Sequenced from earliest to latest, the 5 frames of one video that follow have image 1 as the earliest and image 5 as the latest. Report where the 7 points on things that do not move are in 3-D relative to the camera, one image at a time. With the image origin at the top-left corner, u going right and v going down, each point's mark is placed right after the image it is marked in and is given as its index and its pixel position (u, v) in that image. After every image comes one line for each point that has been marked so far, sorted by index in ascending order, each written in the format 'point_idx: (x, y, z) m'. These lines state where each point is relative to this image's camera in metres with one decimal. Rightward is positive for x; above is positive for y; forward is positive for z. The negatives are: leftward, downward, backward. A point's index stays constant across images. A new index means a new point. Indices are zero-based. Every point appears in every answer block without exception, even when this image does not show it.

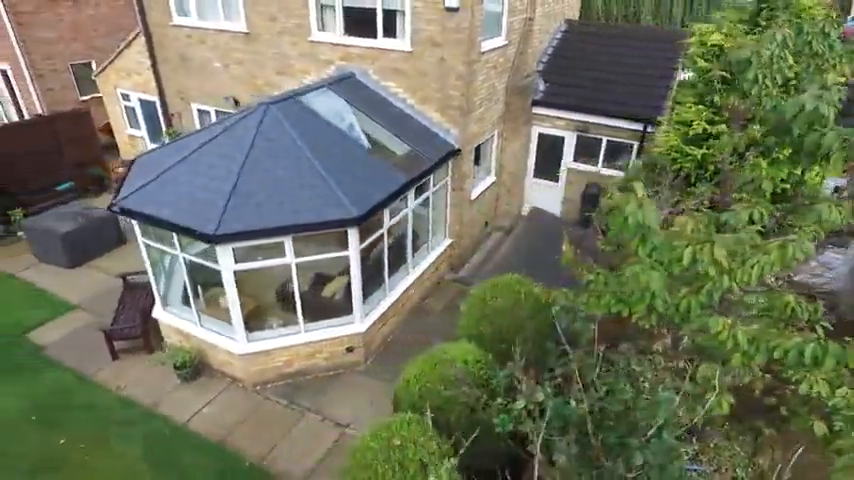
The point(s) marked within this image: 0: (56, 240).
0: (-8.5, 0.0, +11.7) m
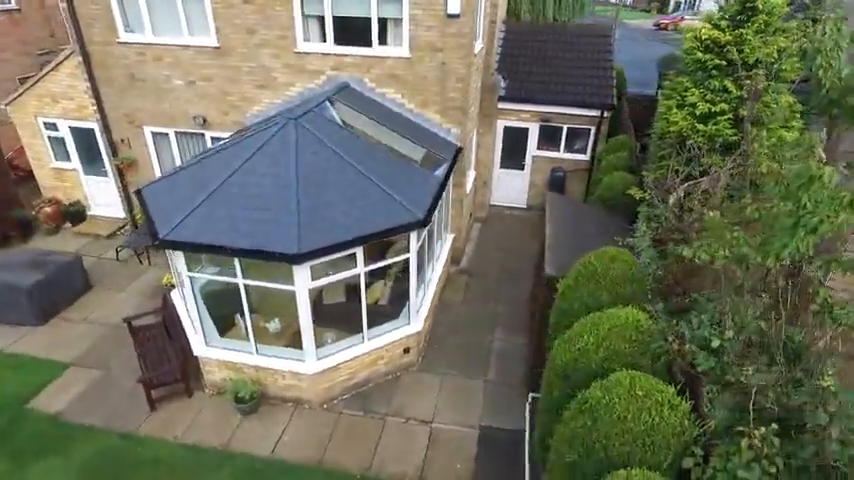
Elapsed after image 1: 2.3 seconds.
0: (-8.1, -1.1, +10.2) m
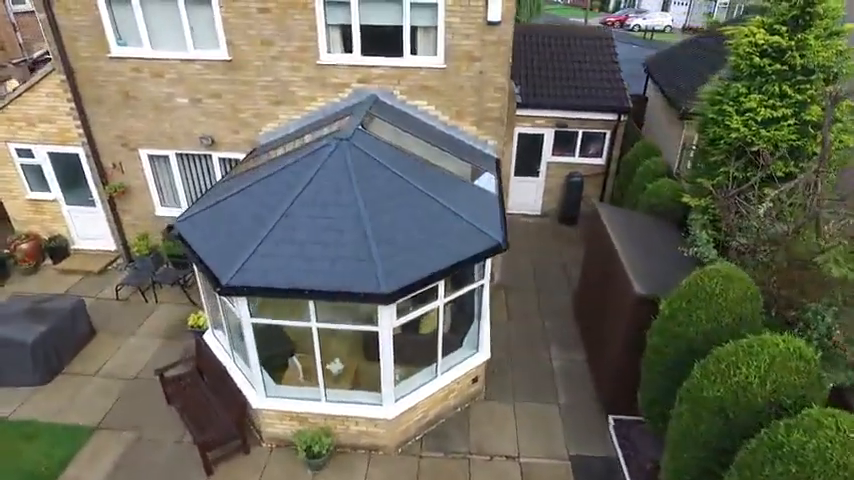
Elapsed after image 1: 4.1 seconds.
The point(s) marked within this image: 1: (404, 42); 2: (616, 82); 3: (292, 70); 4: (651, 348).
0: (-7.0, -1.9, +8.9) m
1: (-0.5, +3.8, +9.9) m
2: (+5.1, +4.3, +13.9) m
3: (-2.7, +3.4, +10.2) m
4: (+3.1, -1.5, +7.0) m
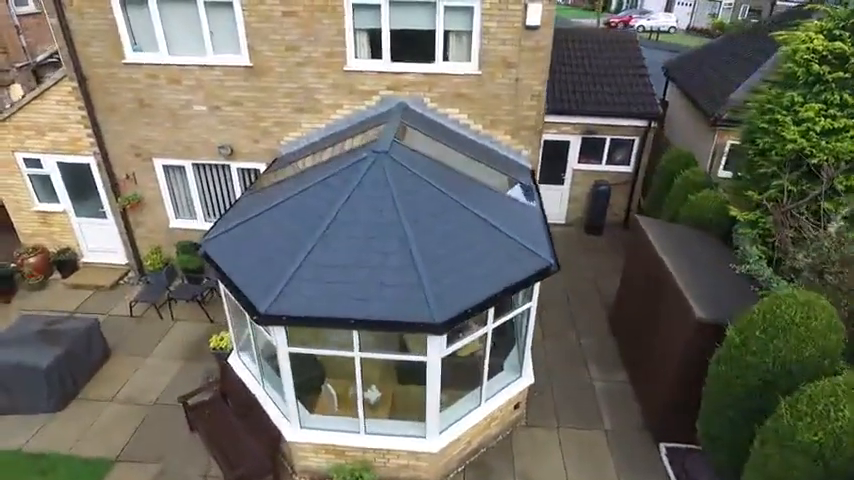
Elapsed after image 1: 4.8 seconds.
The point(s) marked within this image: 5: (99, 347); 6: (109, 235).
0: (-6.4, -2.2, +8.3) m
1: (+0.2, +3.5, +9.4) m
2: (+5.7, +4.0, +13.4) m
3: (-2.1, +3.1, +9.7) m
4: (+3.7, -1.8, +6.6) m
5: (-6.1, -2.0, +9.5) m
6: (-7.5, +0.1, +12.0) m
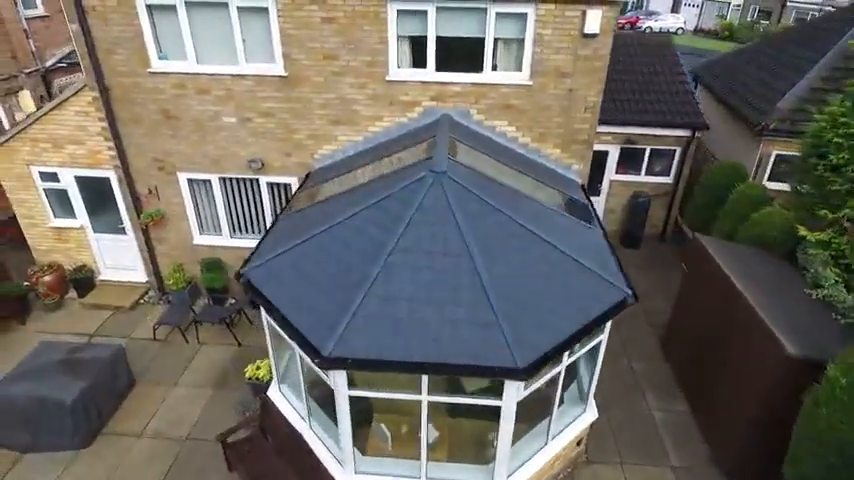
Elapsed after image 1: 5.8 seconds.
0: (-5.6, -2.6, +7.7) m
1: (+1.0, +3.2, +8.8) m
2: (+6.5, +3.6, +12.9) m
3: (-1.3, +2.7, +9.1) m
4: (+4.6, -2.1, +6.0) m
5: (-5.3, -2.4, +8.9) m
6: (-6.6, -0.3, +11.4) m
